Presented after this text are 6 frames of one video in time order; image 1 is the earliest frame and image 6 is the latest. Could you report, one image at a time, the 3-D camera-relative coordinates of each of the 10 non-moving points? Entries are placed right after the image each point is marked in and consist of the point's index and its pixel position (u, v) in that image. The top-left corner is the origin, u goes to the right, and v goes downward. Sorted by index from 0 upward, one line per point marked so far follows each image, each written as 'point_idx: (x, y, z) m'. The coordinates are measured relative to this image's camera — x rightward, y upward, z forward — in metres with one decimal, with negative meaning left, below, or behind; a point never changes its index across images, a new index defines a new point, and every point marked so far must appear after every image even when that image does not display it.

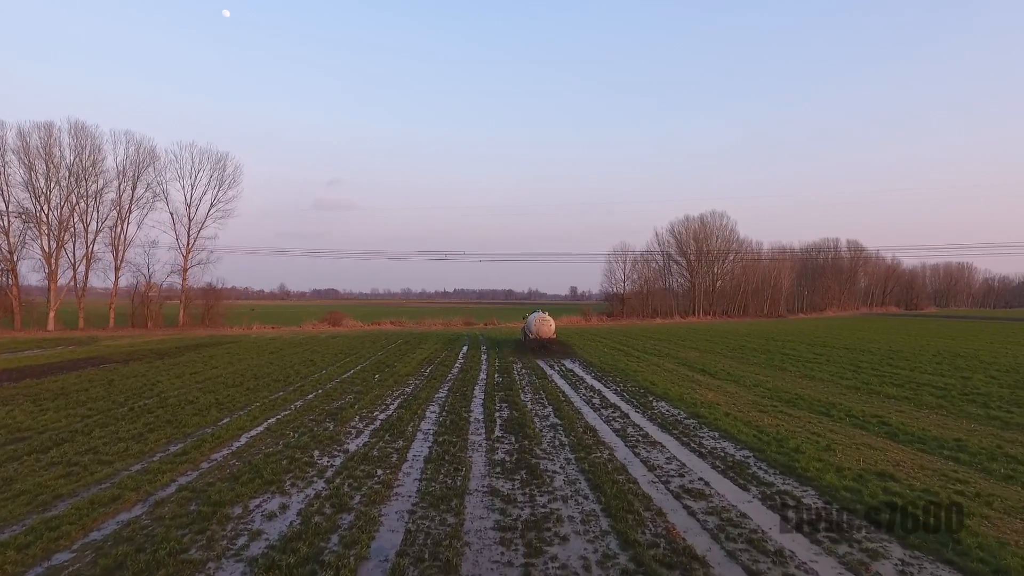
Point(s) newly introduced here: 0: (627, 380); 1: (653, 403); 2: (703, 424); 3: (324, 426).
0: (+3.8, -3.0, +17.4) m
1: (+3.6, -3.0, +13.7) m
2: (+4.1, -2.9, +11.4) m
3: (-3.9, -2.9, +11.1) m
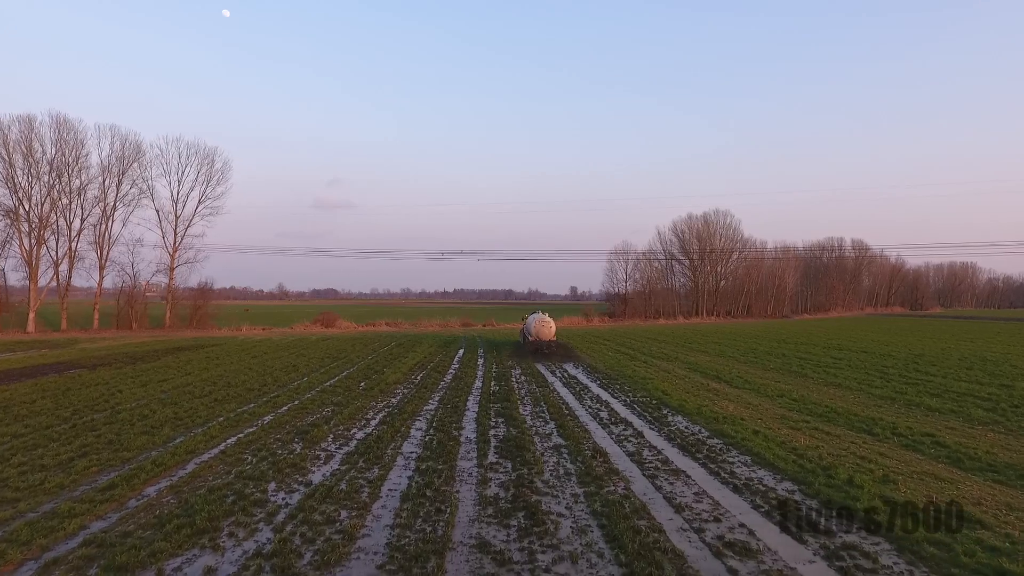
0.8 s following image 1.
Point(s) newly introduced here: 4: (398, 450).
0: (+3.7, -3.0, +15.9) m
1: (+3.6, -3.0, +12.1) m
2: (+4.1, -2.9, +9.8) m
3: (-4.0, -2.9, +9.5) m
4: (-2.0, -2.9, +9.4) m
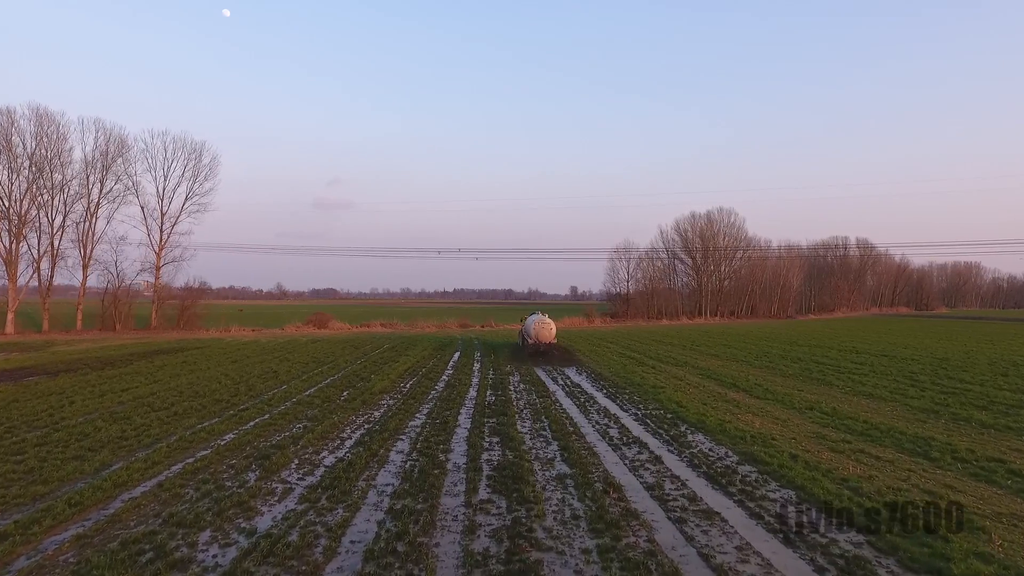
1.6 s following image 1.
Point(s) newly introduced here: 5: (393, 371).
0: (+3.7, -3.0, +14.3) m
1: (+3.5, -2.9, +10.6) m
2: (+4.0, -2.9, +8.3) m
3: (-4.1, -2.9, +8.0) m
4: (-2.1, -2.9, +7.9) m
5: (-4.4, -3.1, +19.8) m
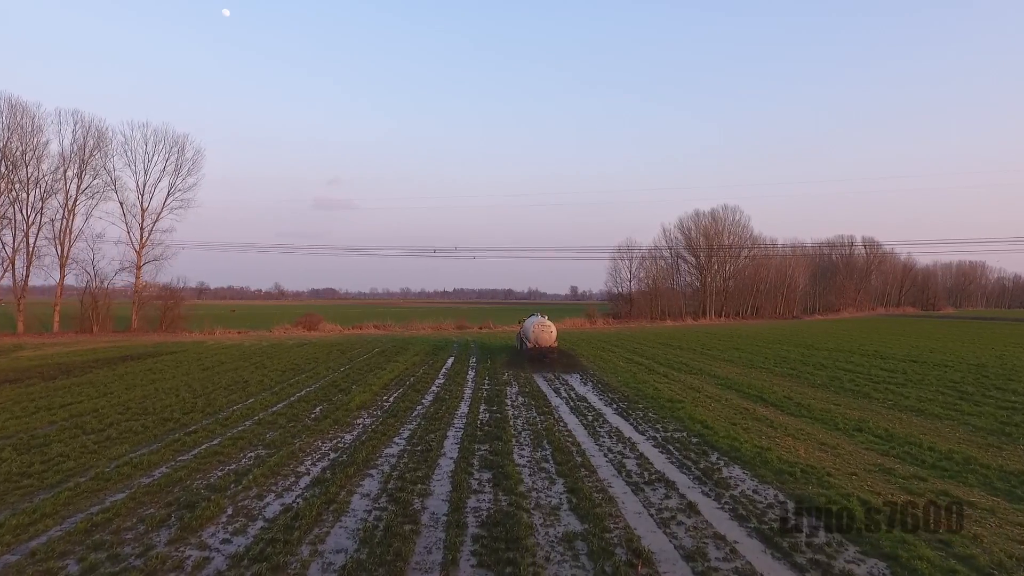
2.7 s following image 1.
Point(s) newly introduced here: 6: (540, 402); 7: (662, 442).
0: (+3.6, -3.0, +12.4) m
1: (+3.4, -3.0, +8.6) m
2: (+3.9, -2.9, +6.4) m
3: (-4.2, -2.9, +6.0) m
4: (-2.2, -2.9, +5.9) m
5: (-4.5, -3.1, +17.8) m
6: (+0.8, -3.1, +14.4) m
7: (+2.9, -3.0, +10.3) m
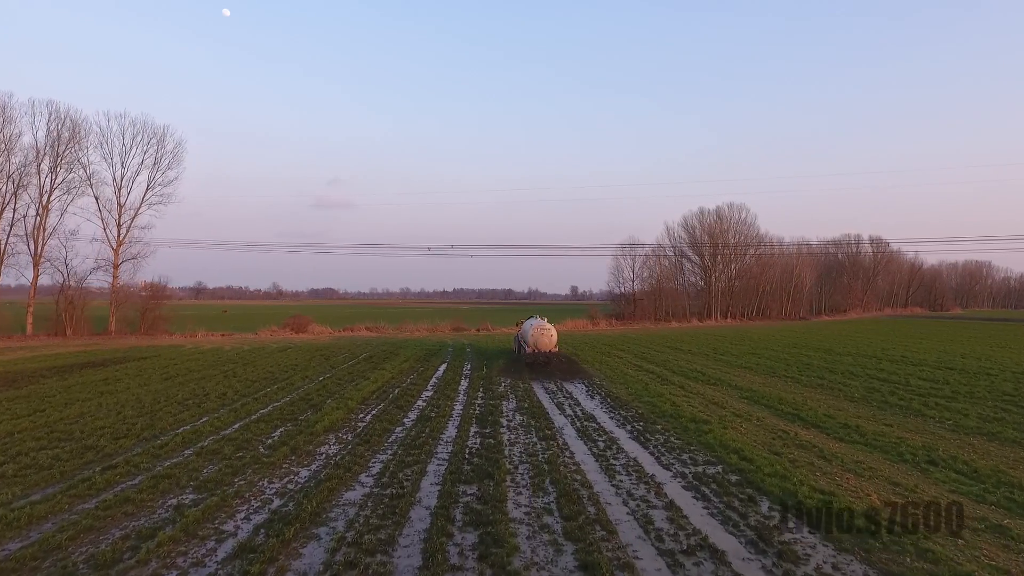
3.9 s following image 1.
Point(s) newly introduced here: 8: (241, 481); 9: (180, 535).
0: (+3.5, -3.0, +10.3) m
1: (+3.3, -3.0, +6.6) m
2: (+3.8, -2.9, +4.3) m
3: (-4.2, -2.9, +4.0) m
4: (-2.3, -2.9, +3.9) m
5: (-4.6, -3.1, +15.8) m
6: (+0.7, -3.1, +12.3) m
7: (+2.8, -3.0, +8.3) m
8: (-4.2, -3.0, +8.4) m
9: (-4.0, -3.0, +6.5) m
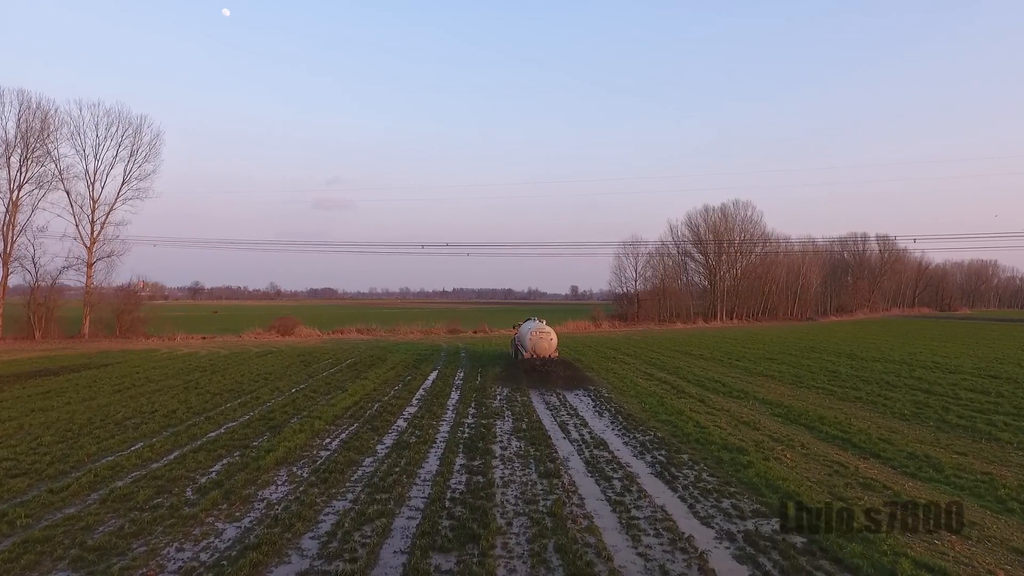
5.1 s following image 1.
0: (+3.4, -3.0, +8.2) m
1: (+3.2, -3.0, +4.5) m
2: (+3.7, -2.9, +2.2) m
3: (-4.3, -2.9, +1.9) m
4: (-2.4, -2.9, +1.8) m
5: (-4.7, -3.1, +13.7) m
6: (+0.6, -3.1, +10.2) m
7: (+2.7, -3.0, +6.2) m
8: (-4.3, -3.0, +6.3) m
9: (-4.1, -3.0, +4.4) m
